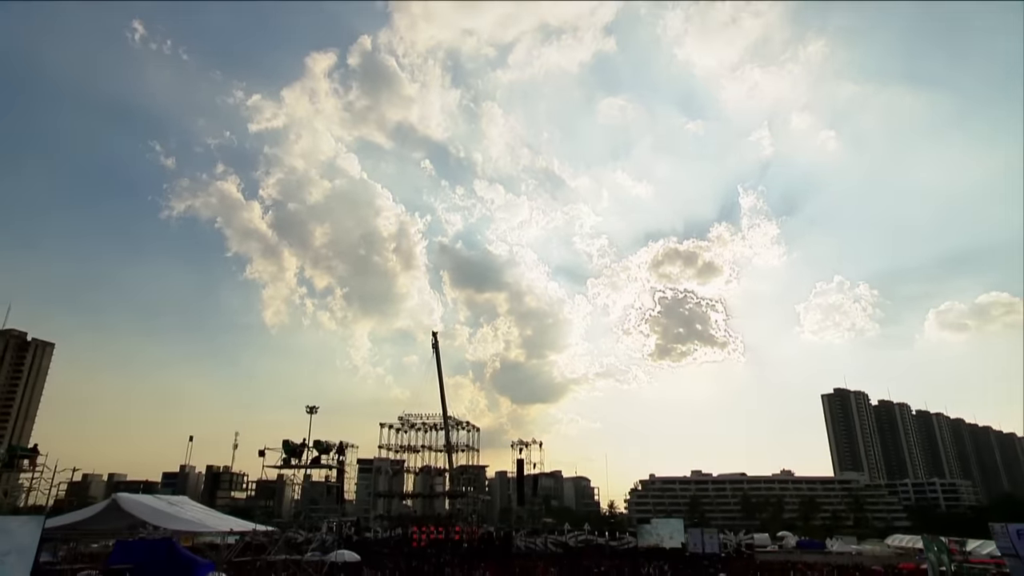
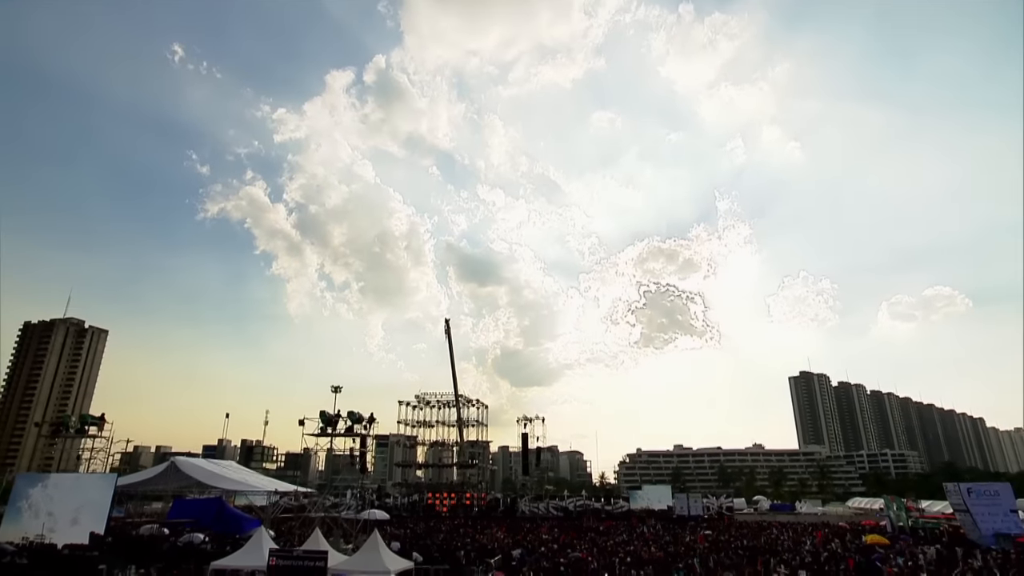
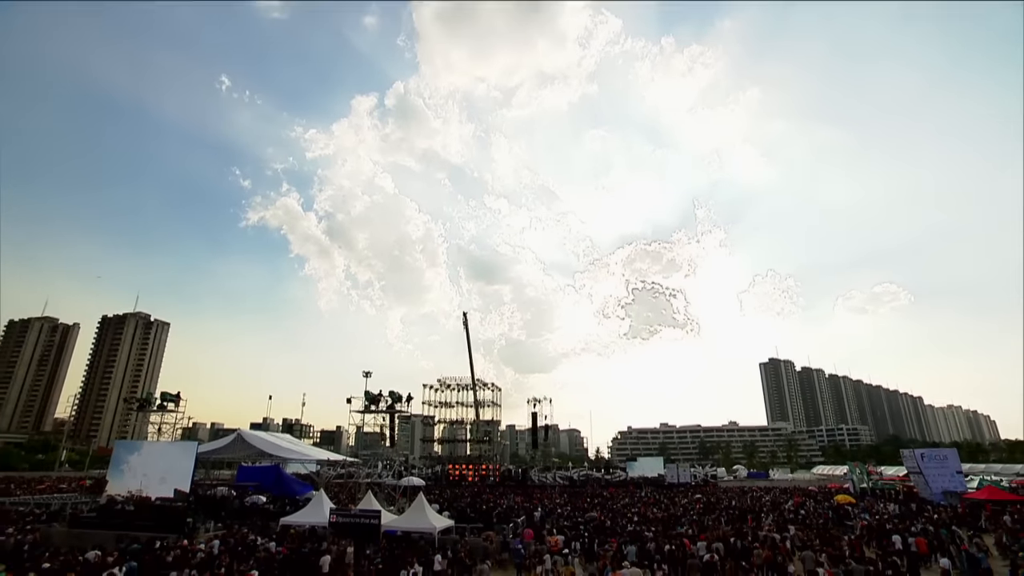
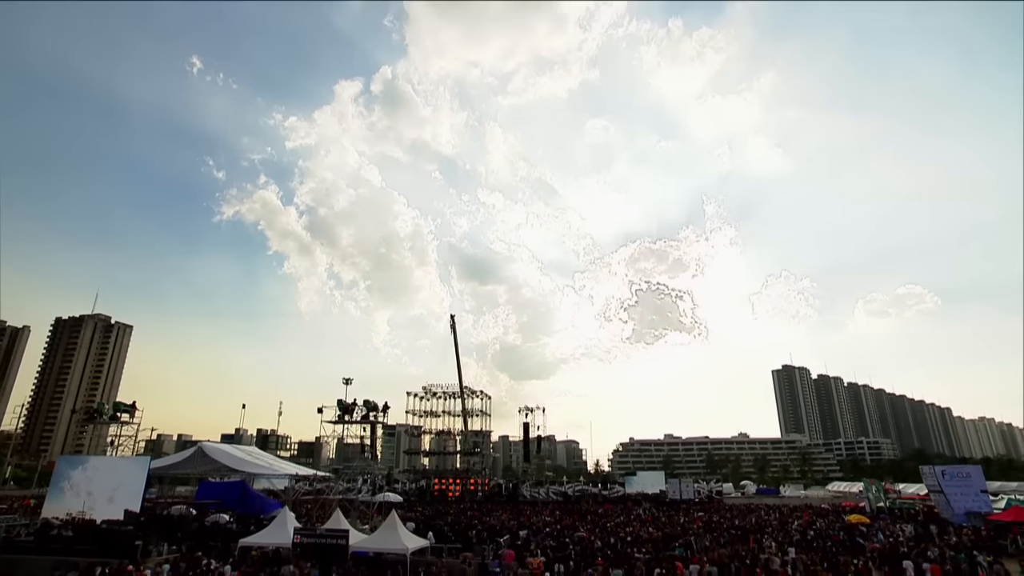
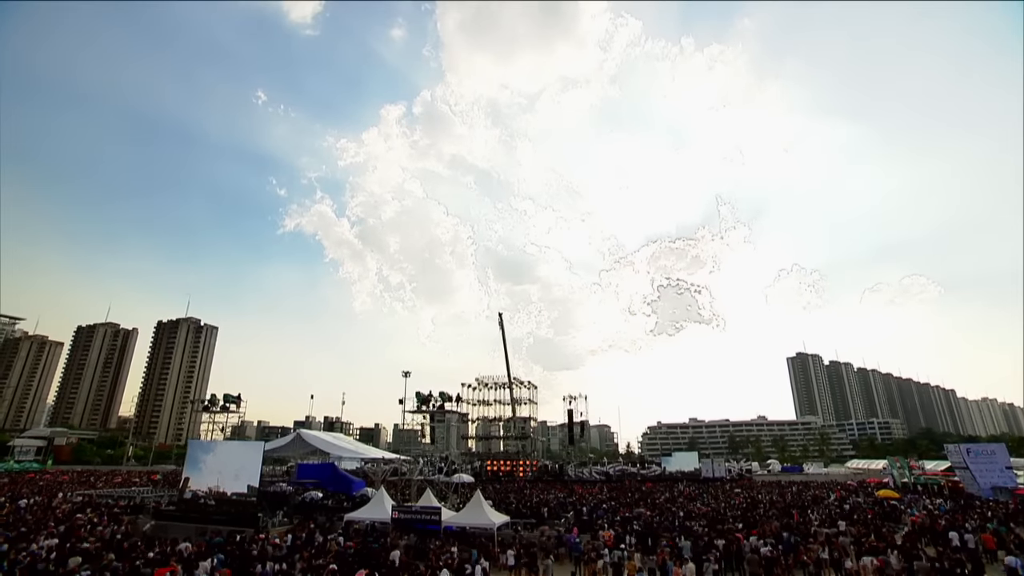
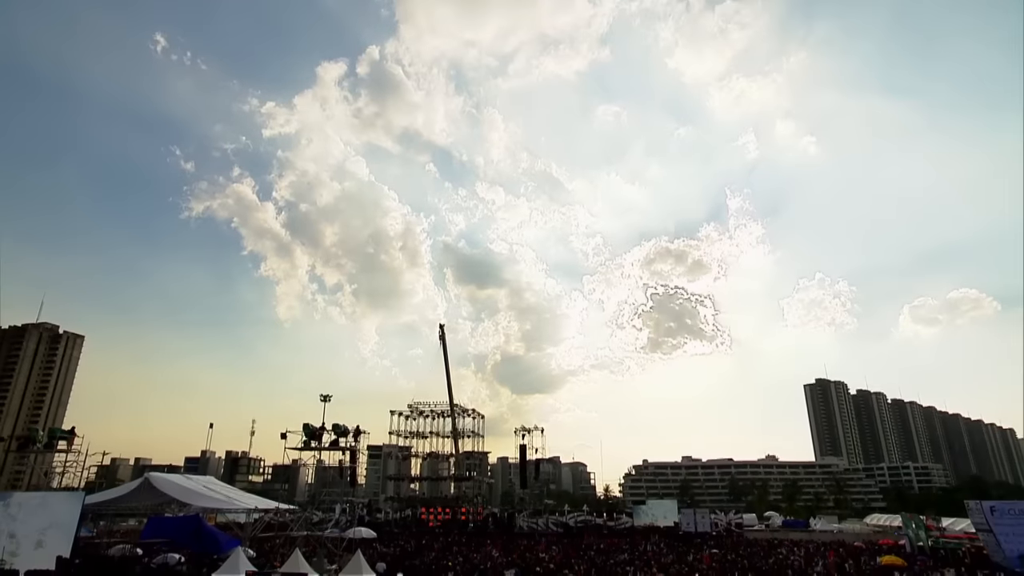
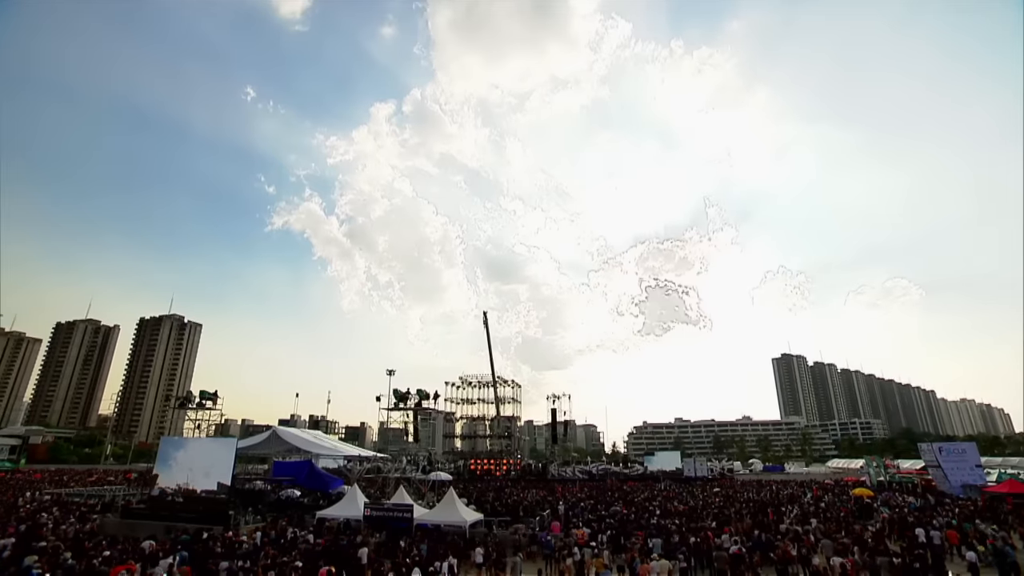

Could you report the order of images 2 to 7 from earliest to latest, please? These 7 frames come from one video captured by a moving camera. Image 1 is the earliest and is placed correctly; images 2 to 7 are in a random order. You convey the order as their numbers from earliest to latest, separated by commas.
6, 2, 4, 3, 7, 5
